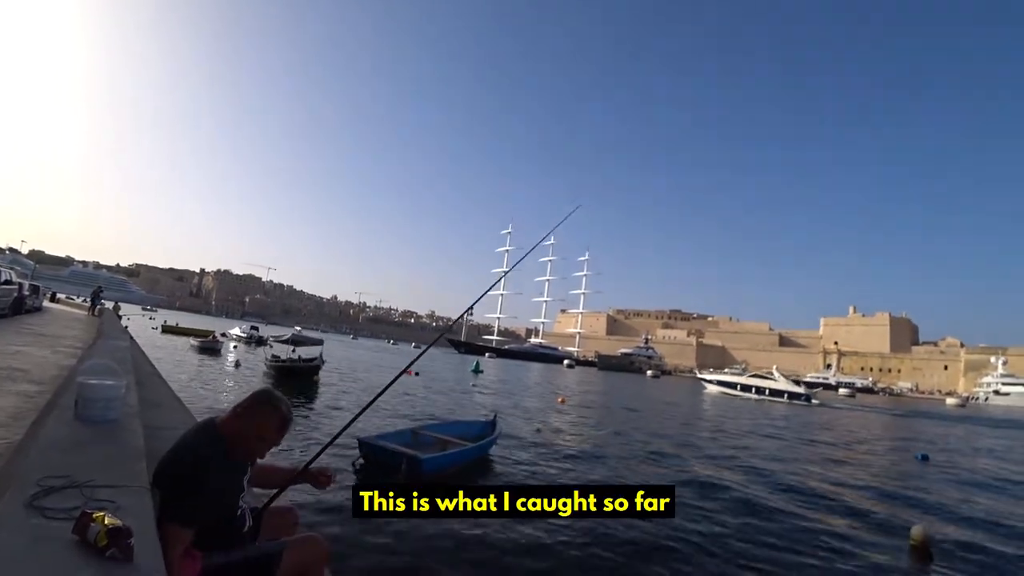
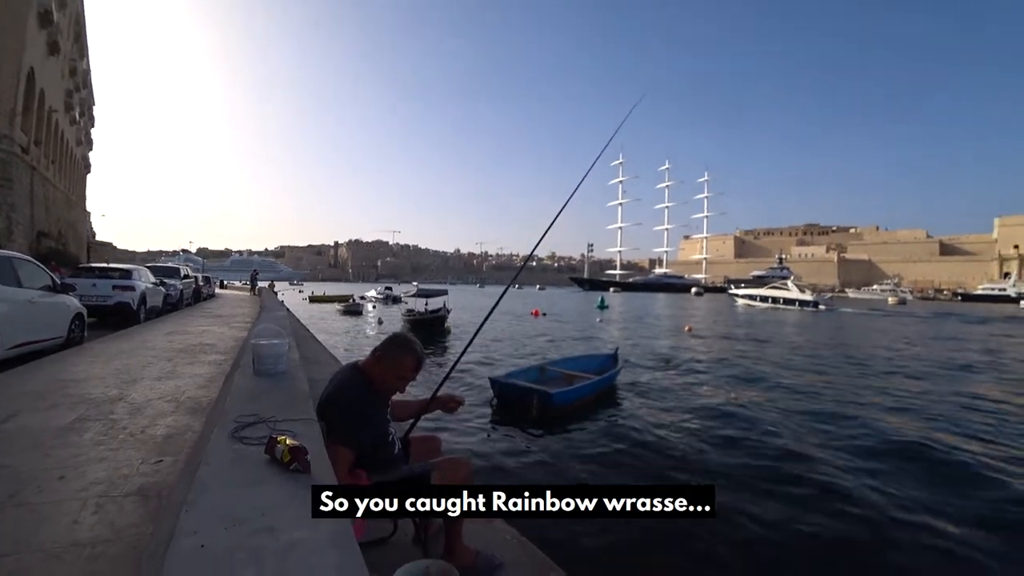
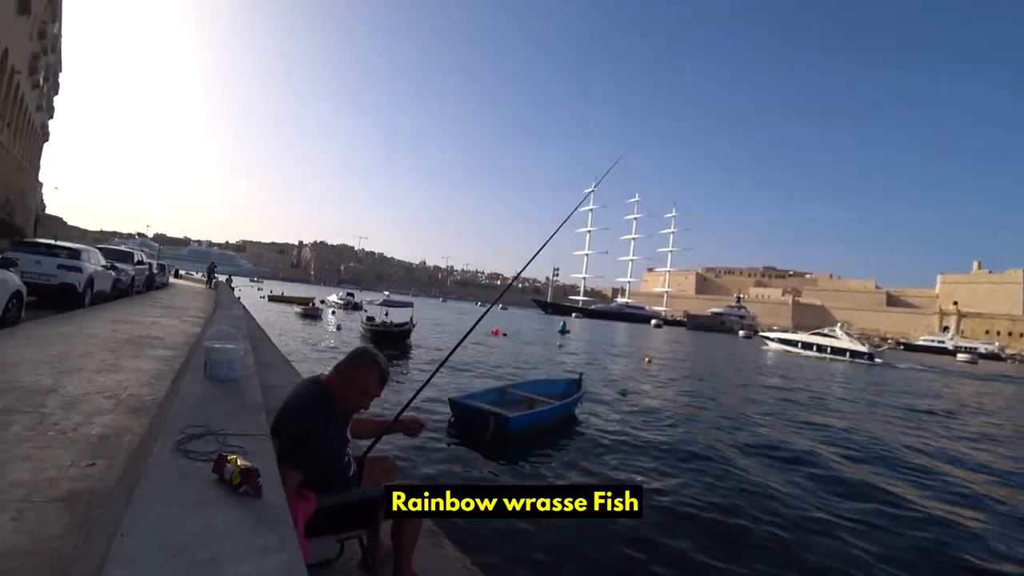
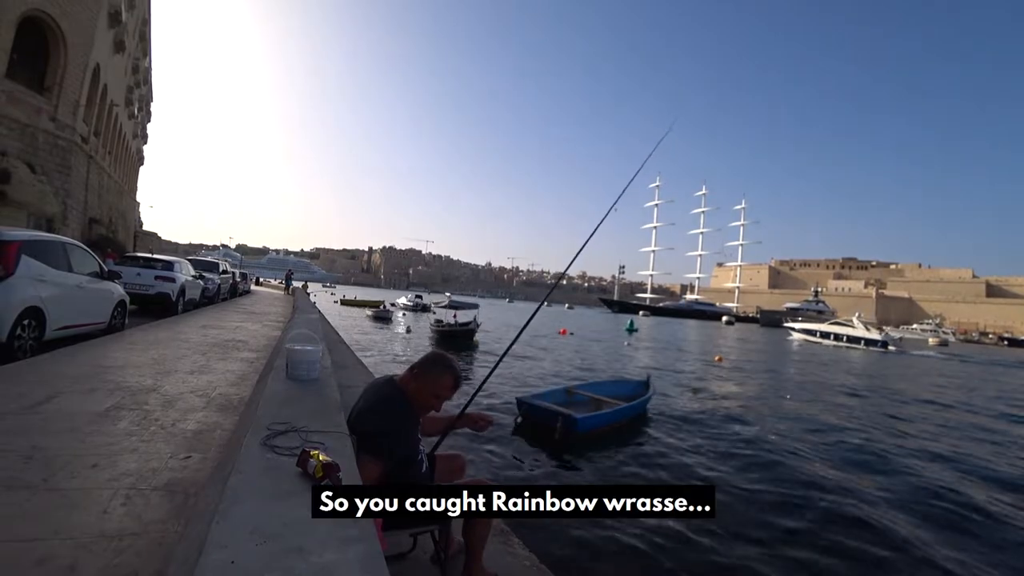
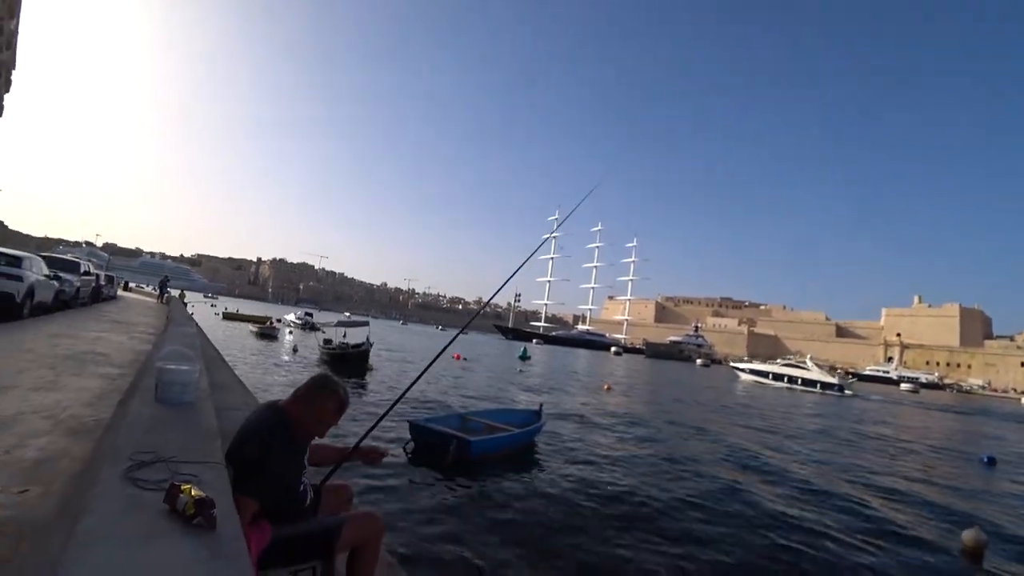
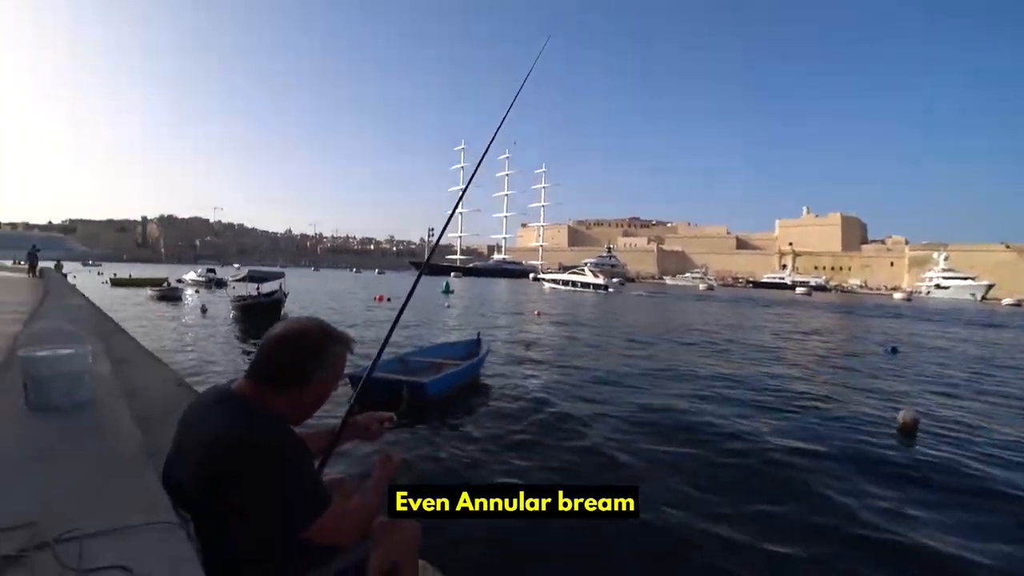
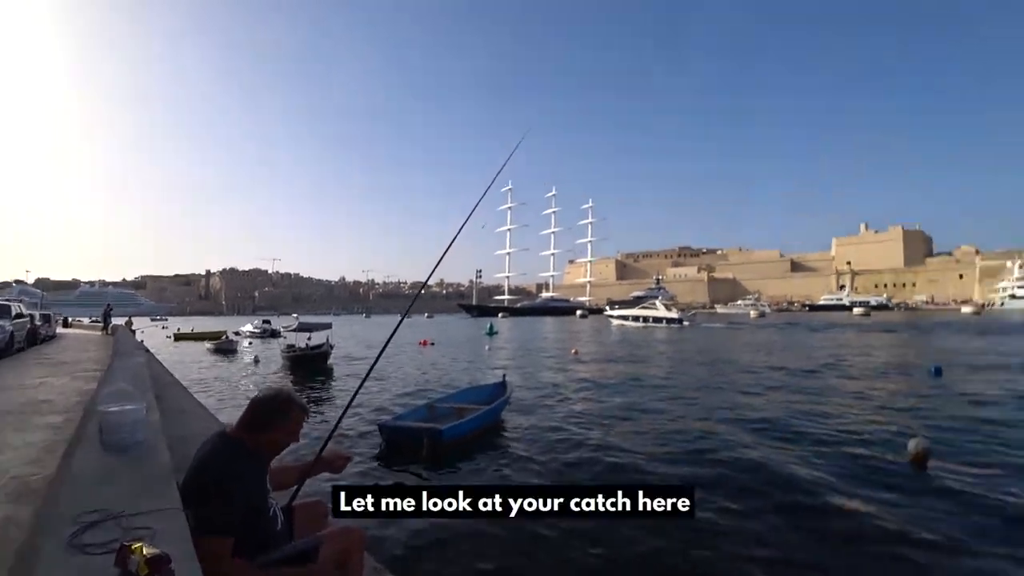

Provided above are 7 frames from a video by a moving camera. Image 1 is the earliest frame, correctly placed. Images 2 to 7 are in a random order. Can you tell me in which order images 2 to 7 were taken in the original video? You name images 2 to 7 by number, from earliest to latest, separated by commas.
5, 3, 4, 2, 7, 6
